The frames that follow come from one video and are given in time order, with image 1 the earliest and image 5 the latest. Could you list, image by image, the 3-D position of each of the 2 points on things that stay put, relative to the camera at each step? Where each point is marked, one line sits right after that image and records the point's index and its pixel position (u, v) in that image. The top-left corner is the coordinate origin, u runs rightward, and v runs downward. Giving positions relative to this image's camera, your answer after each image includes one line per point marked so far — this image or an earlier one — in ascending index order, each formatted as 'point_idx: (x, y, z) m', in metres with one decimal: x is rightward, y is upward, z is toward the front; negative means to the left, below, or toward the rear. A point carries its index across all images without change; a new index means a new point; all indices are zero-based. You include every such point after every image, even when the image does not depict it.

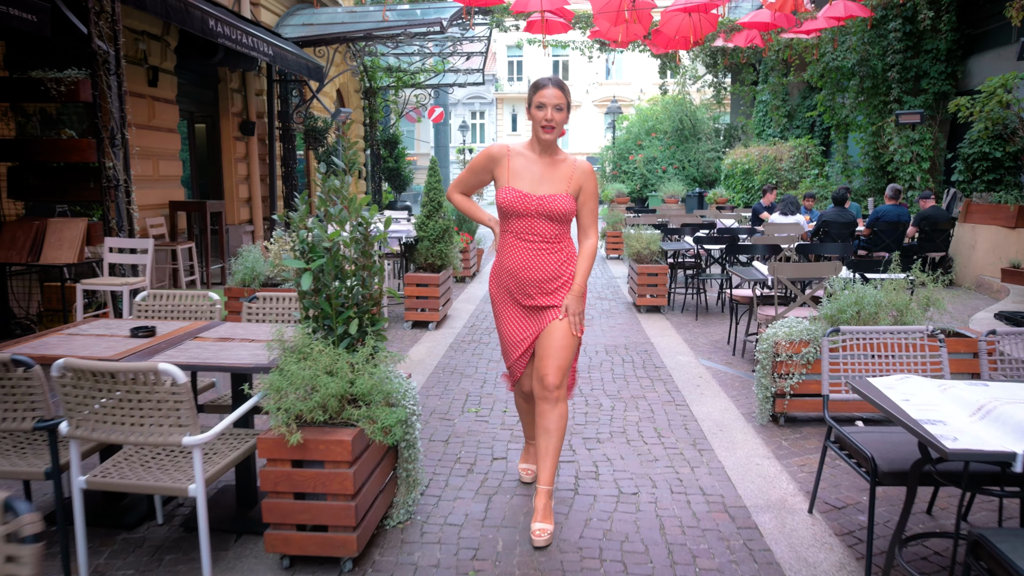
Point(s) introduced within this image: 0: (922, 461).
0: (+1.5, -0.6, +2.6) m
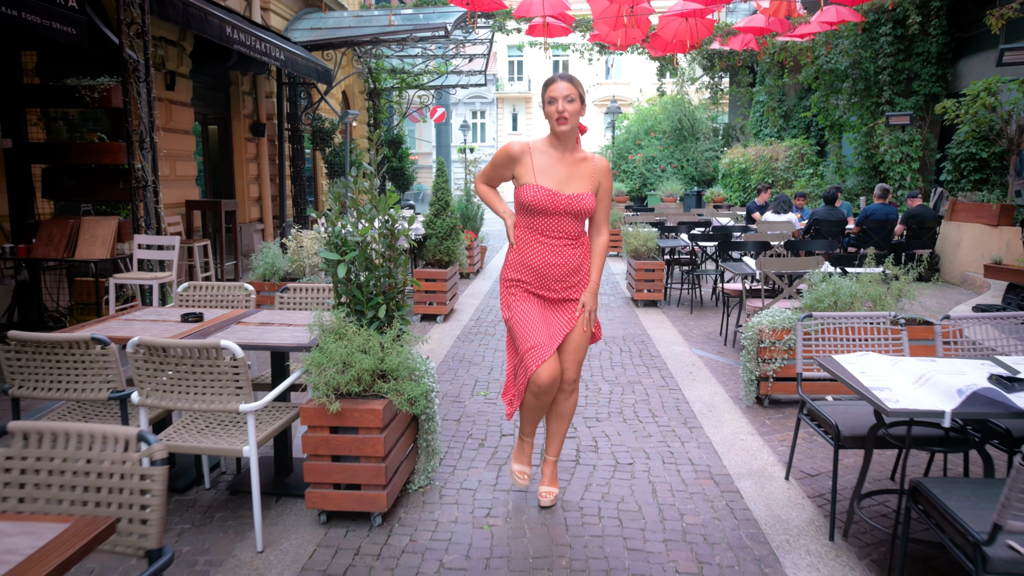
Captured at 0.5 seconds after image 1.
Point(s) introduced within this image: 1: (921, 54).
0: (+1.5, -0.6, +3.0) m
1: (+7.9, +4.4, +13.7) m
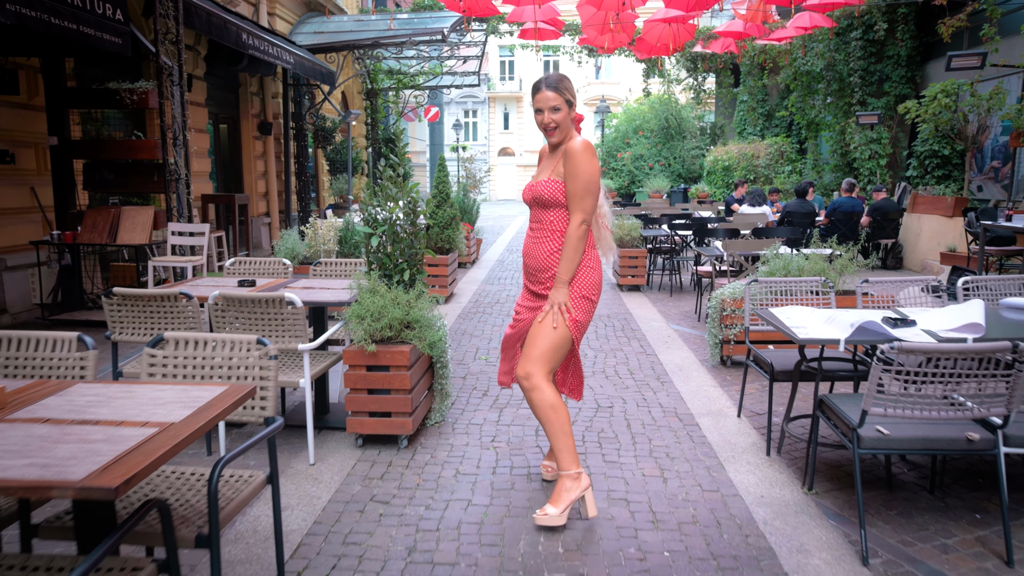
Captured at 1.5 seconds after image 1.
0: (+1.5, -0.4, +3.8) m
1: (+7.7, +4.7, +14.6) m
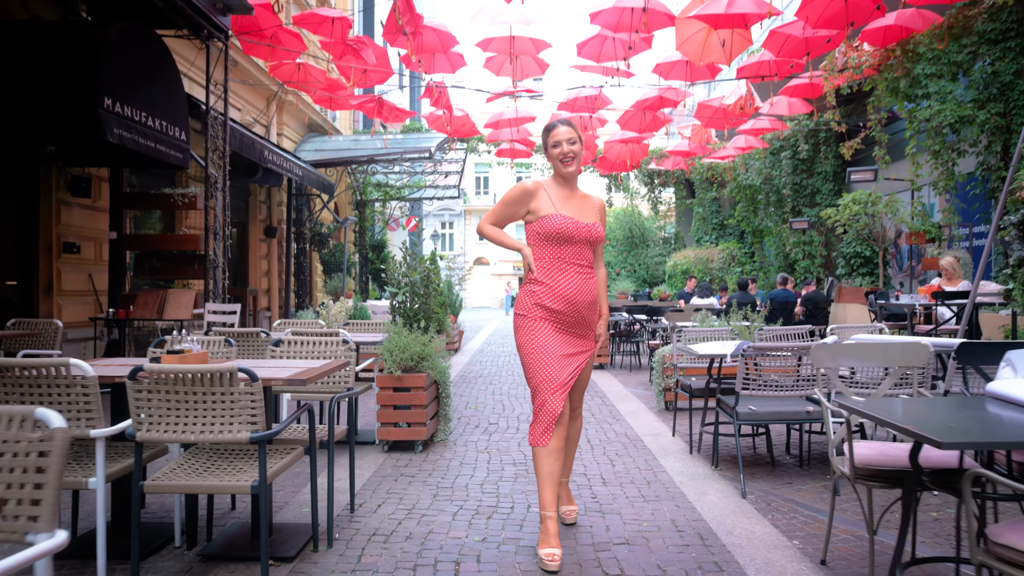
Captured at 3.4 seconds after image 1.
0: (+1.5, -0.7, +5.3) m
1: (+7.2, +2.7, +16.9) m
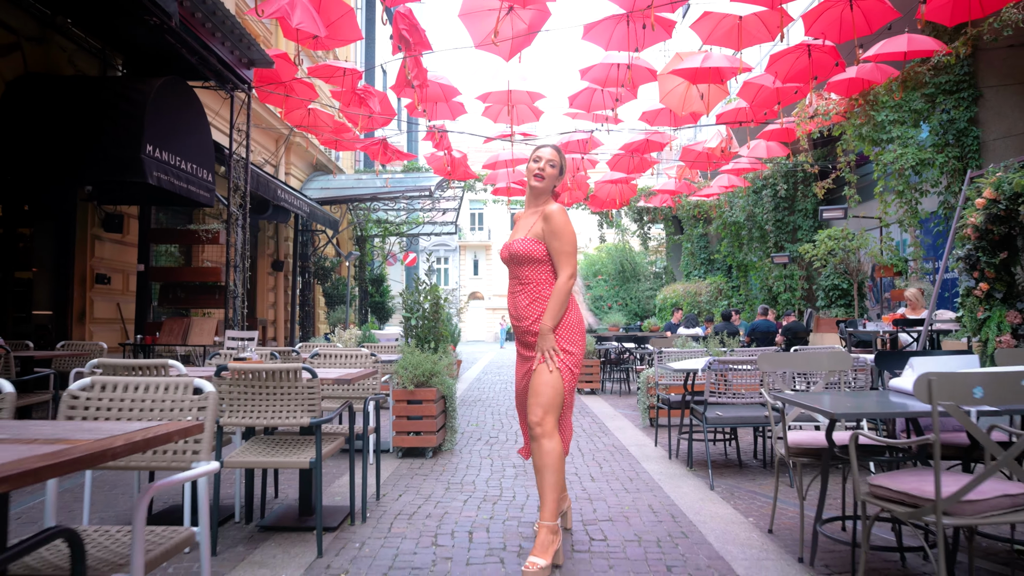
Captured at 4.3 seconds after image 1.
0: (+1.5, -0.9, +6.1) m
1: (+7.1, +1.9, +17.9) m
